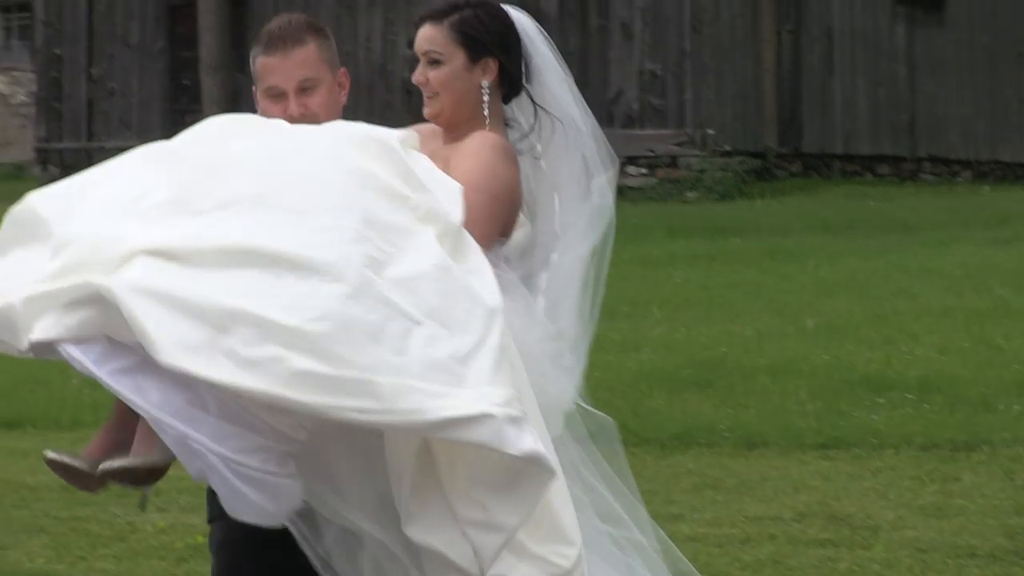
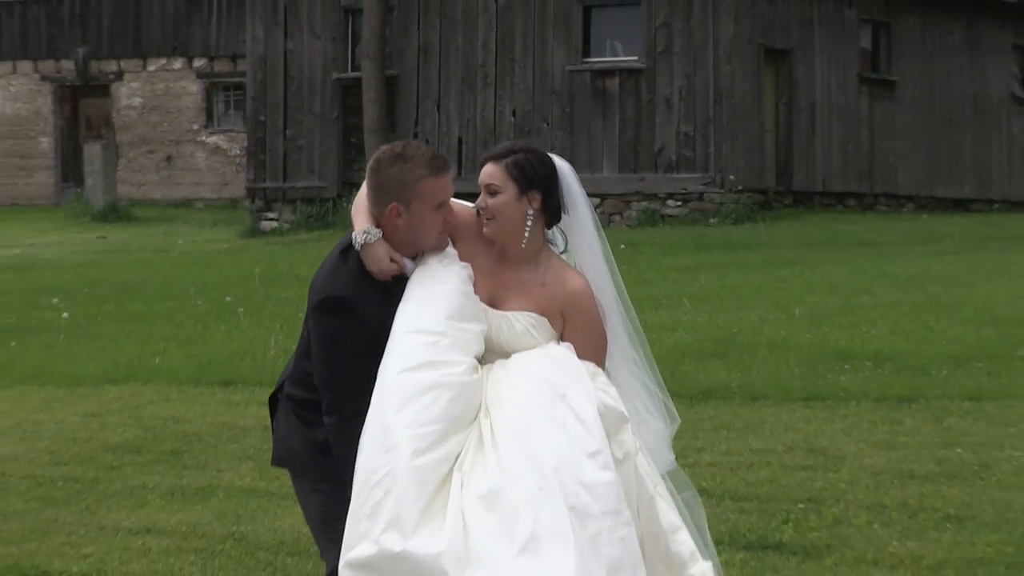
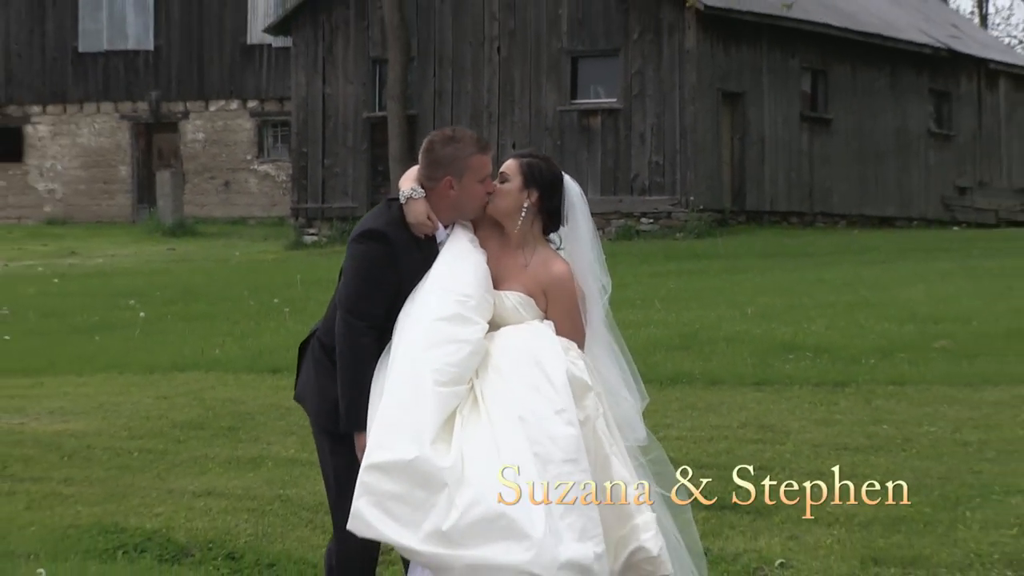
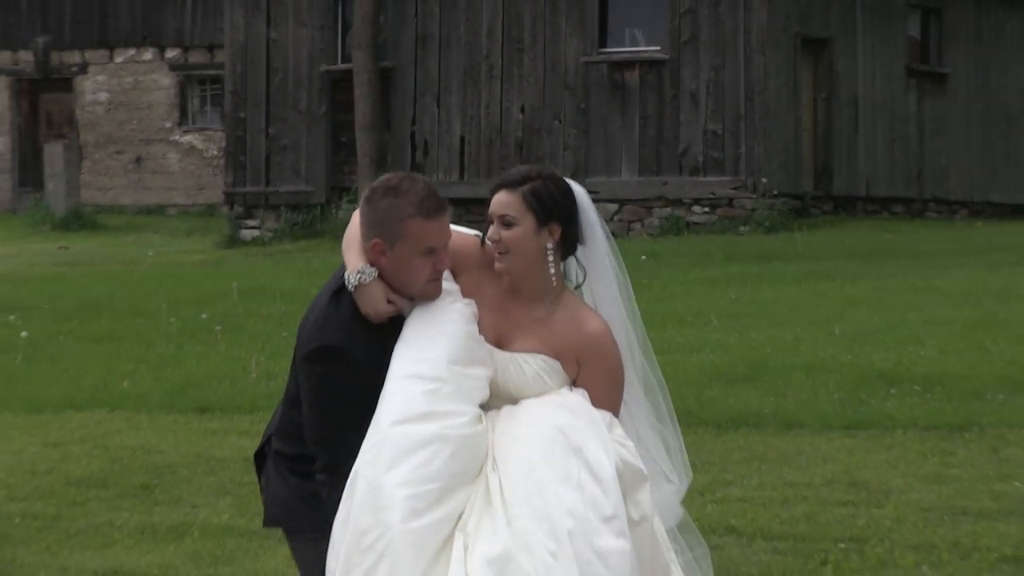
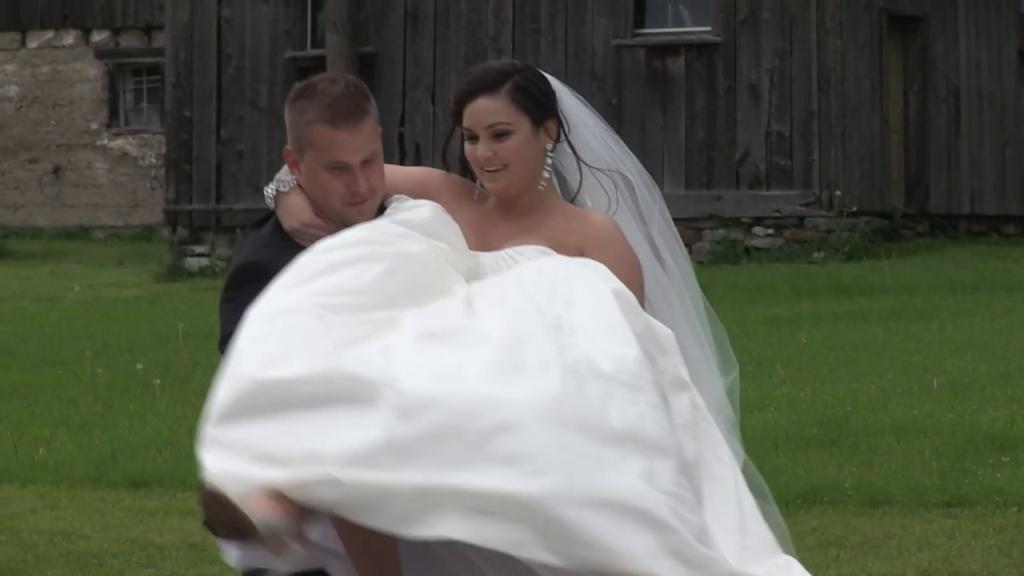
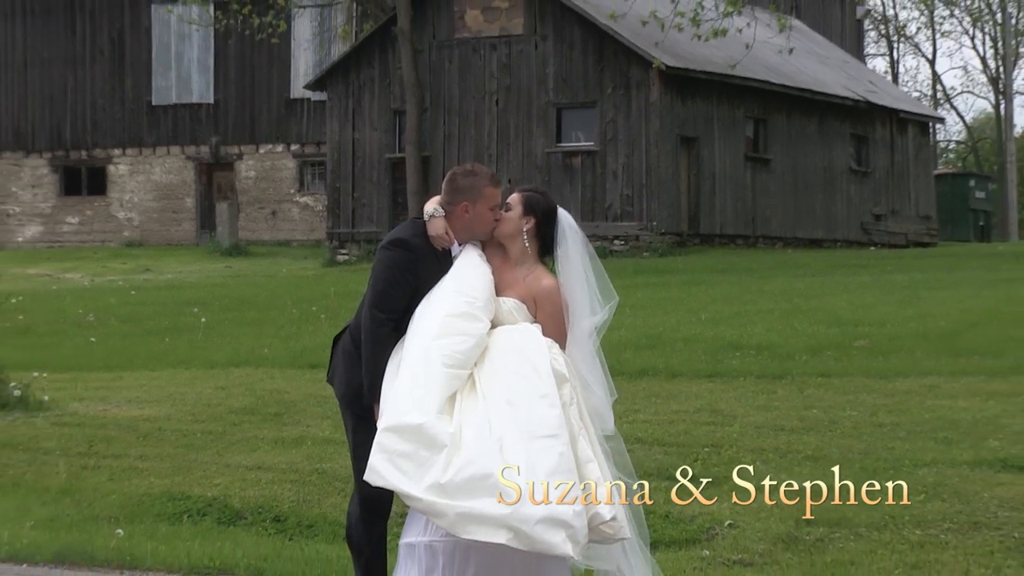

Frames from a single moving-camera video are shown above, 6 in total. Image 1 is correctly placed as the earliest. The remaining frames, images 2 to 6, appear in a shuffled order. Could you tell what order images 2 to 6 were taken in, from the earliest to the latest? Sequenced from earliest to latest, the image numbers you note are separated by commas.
5, 4, 2, 3, 6
